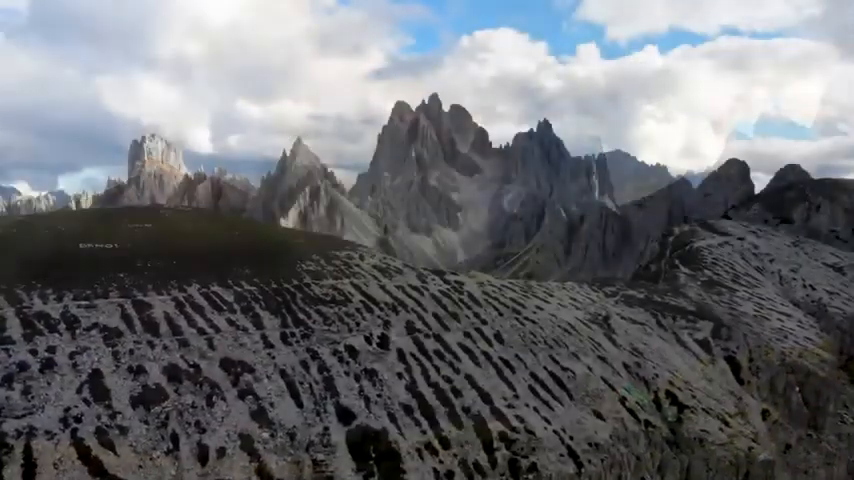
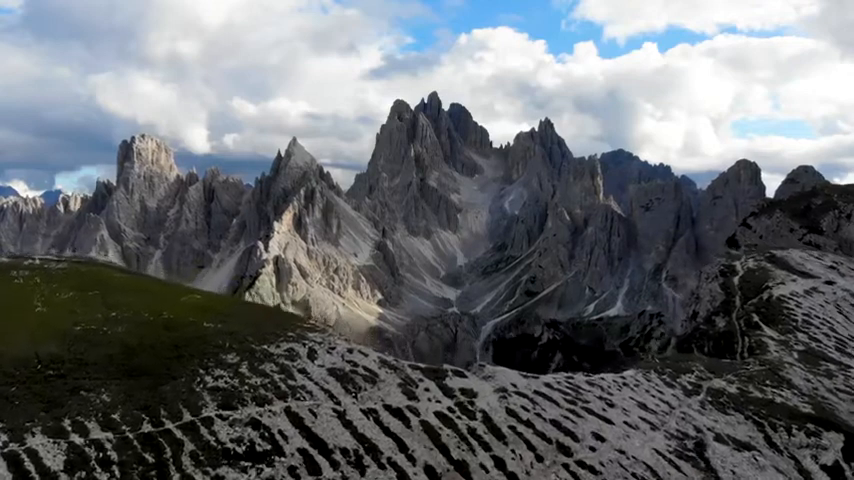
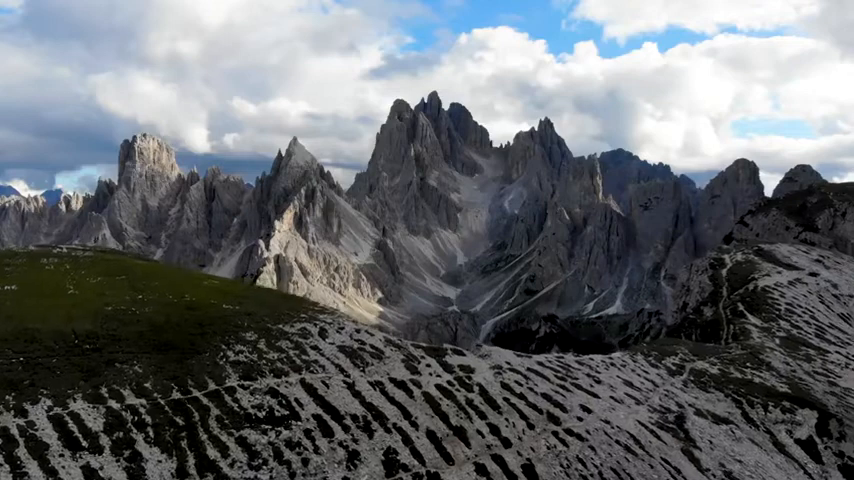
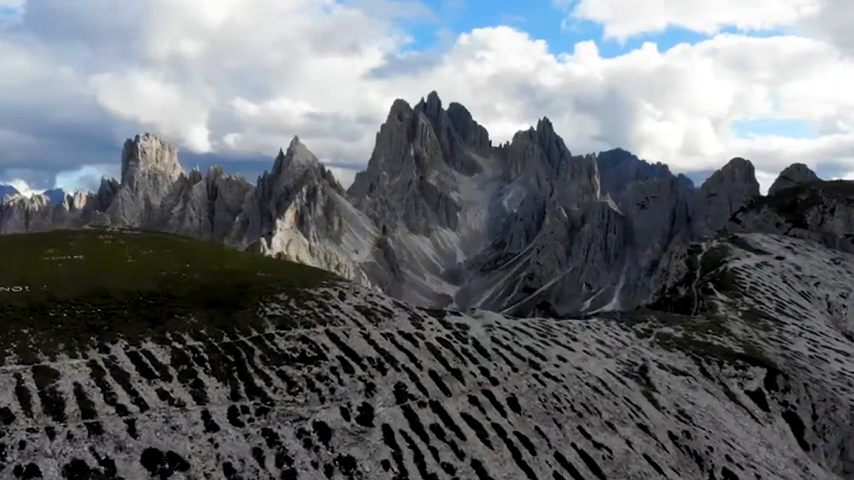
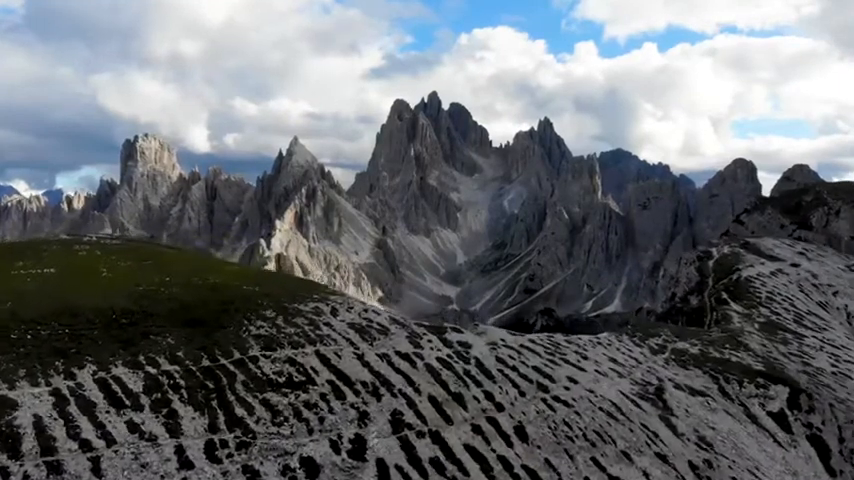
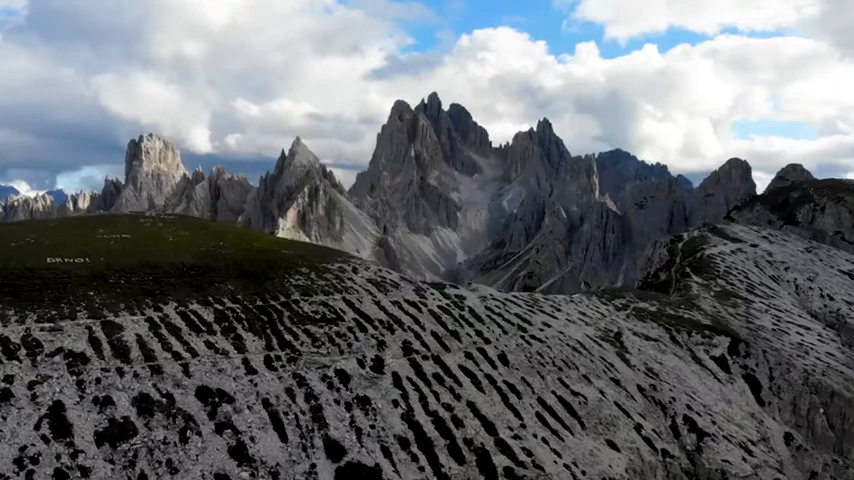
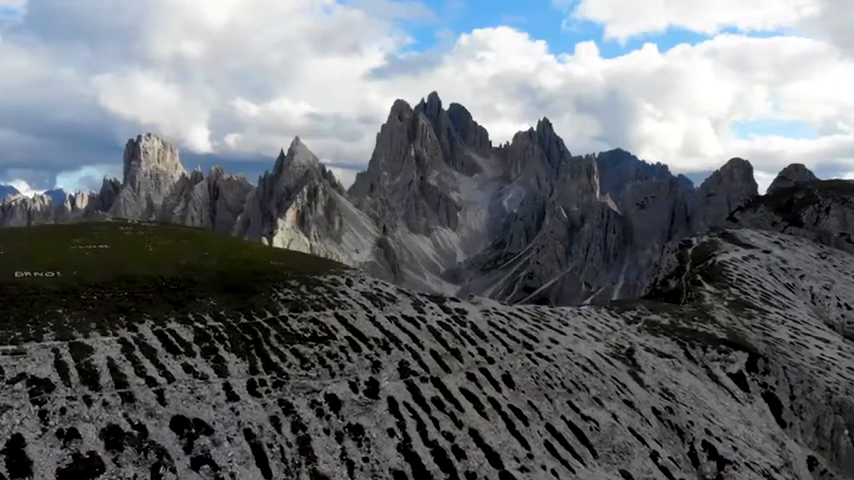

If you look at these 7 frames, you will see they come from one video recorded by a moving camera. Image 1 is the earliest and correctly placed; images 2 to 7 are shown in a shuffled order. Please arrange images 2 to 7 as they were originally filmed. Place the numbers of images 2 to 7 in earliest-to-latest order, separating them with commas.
6, 7, 4, 5, 3, 2
